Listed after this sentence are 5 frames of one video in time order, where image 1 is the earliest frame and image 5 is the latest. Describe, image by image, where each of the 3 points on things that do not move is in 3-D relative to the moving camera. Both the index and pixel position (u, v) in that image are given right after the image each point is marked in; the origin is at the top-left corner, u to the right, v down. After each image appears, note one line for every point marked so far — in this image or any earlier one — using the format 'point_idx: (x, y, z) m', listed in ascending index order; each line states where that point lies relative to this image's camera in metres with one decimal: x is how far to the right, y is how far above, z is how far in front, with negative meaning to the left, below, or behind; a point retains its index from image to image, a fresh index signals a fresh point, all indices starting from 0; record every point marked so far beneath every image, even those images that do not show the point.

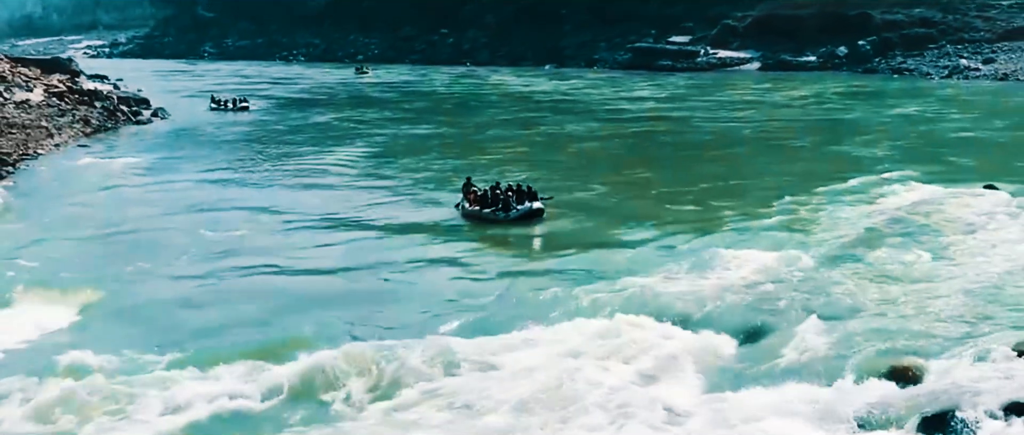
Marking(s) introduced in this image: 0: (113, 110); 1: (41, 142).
0: (-7.8, +2.2, +18.6) m
1: (-7.8, +1.3, +15.7) m
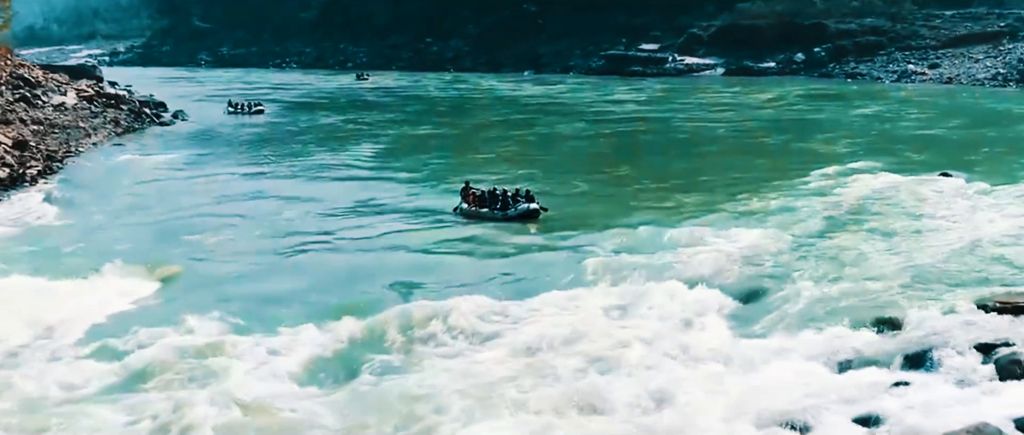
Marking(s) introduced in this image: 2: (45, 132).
0: (-7.9, +2.2, +19.8) m
1: (-7.7, +1.4, +16.9) m
2: (-8.3, +1.6, +17.0) m
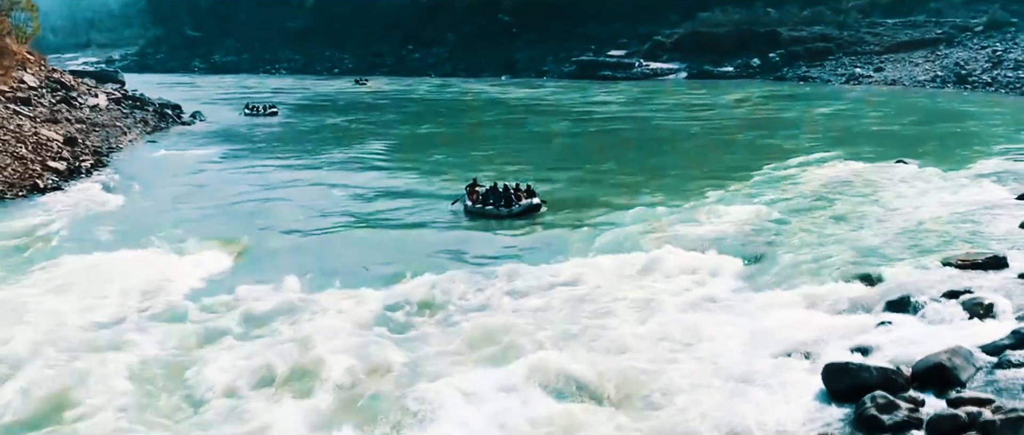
0: (-8.0, +2.3, +20.9) m
1: (-7.6, +1.5, +18.1) m
2: (-8.2, +1.7, +18.1) m
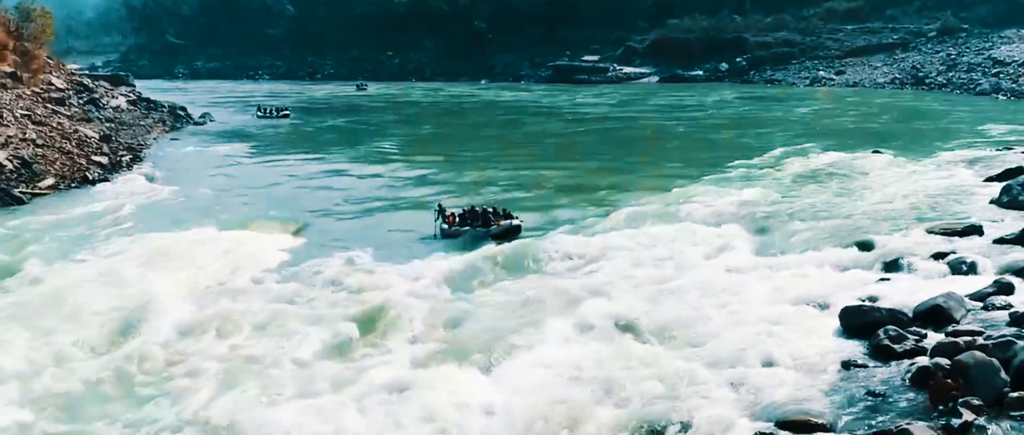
0: (-8.0, +2.2, +21.0) m
1: (-7.4, +1.5, +18.2) m
2: (-8.0, +1.6, +18.2) m
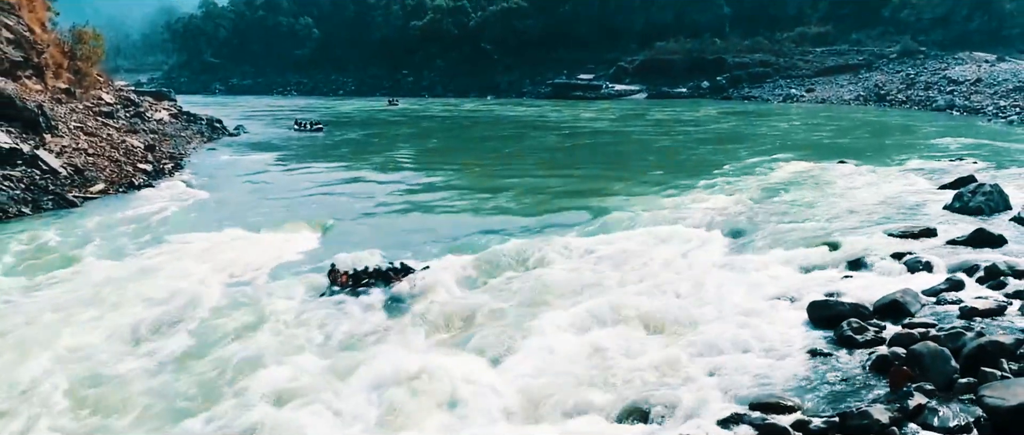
0: (-7.8, +2.2, +24.2) m
1: (-7.3, +1.5, +21.4) m
2: (-7.9, +1.7, +21.4) m
